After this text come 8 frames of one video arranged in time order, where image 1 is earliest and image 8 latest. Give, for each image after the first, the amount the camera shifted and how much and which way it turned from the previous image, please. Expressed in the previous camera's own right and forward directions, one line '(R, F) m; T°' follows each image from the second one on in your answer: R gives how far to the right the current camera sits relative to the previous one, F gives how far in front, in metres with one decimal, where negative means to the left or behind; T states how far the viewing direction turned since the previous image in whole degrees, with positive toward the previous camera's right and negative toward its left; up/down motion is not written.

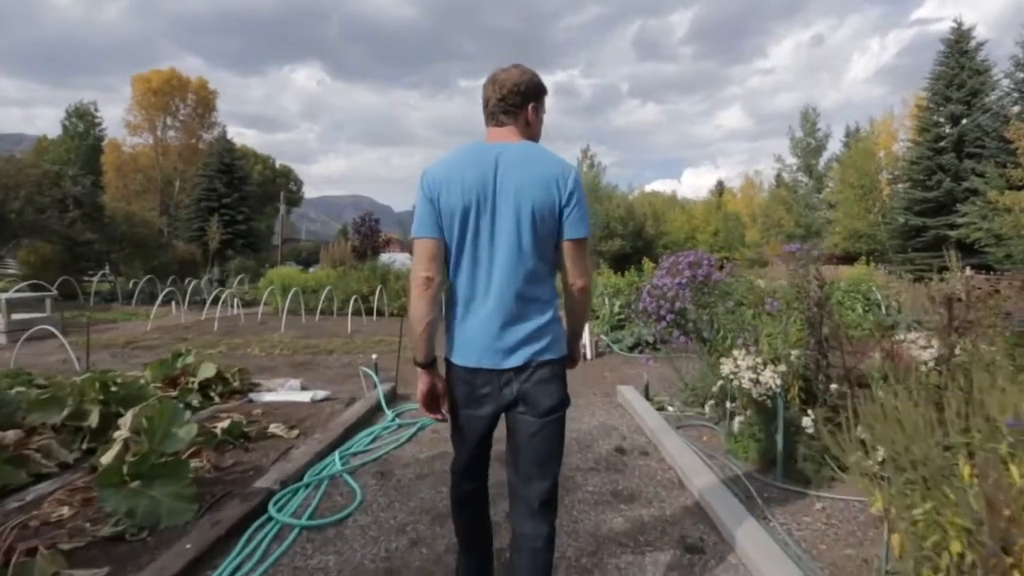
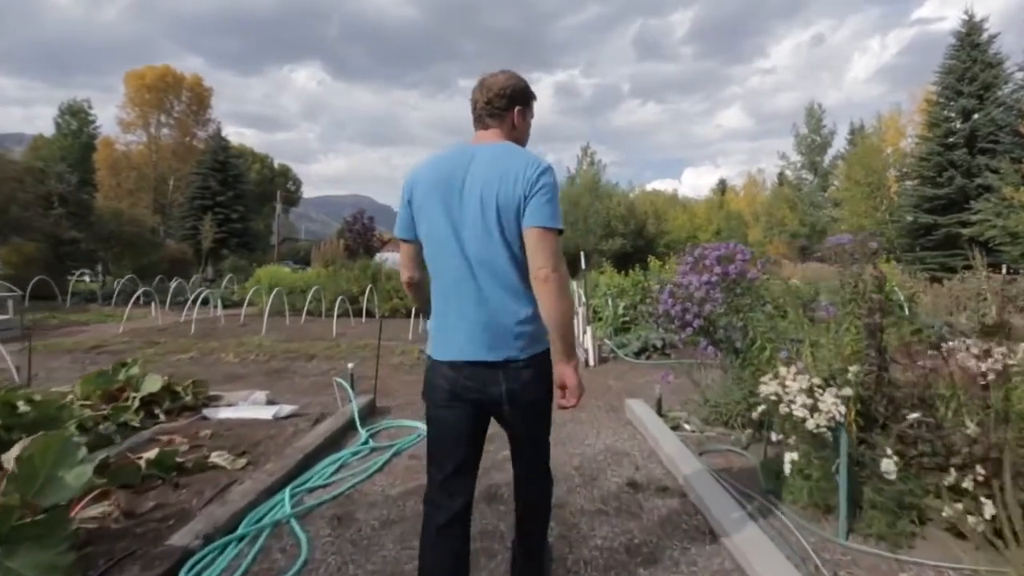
(+0.1, +0.9) m; 0°
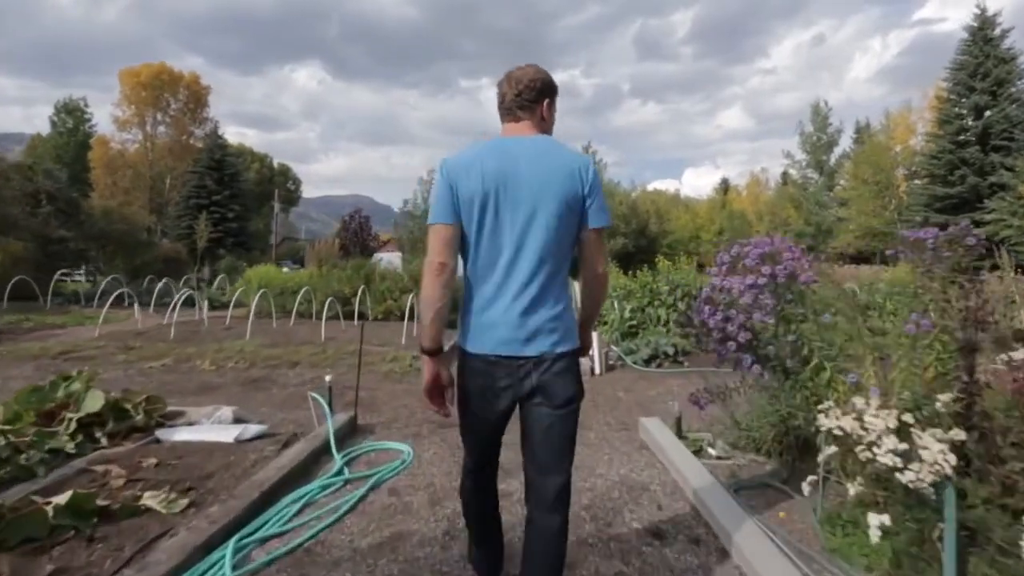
(0.0, +0.8) m; 0°
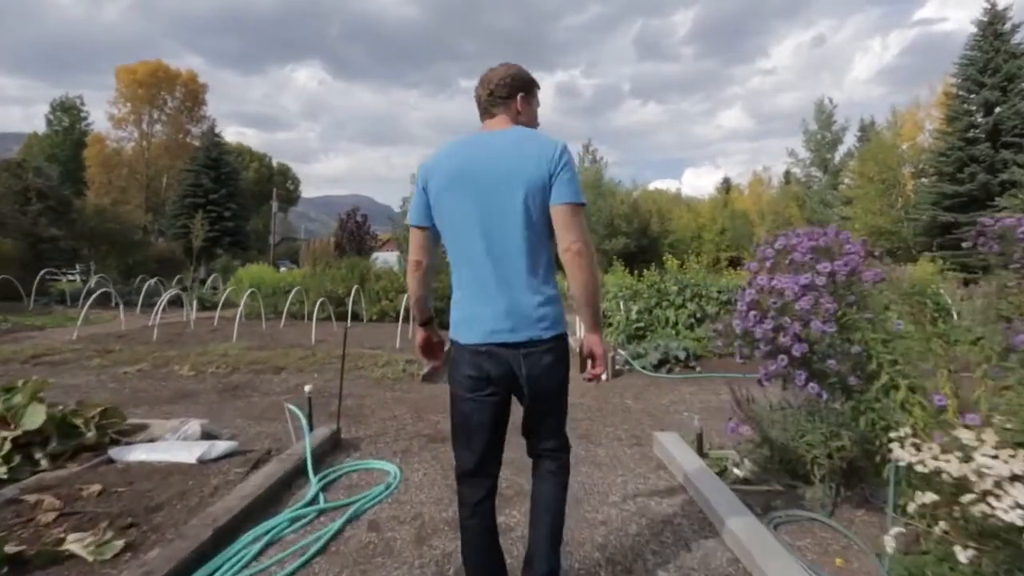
(0.0, +0.6) m; 0°
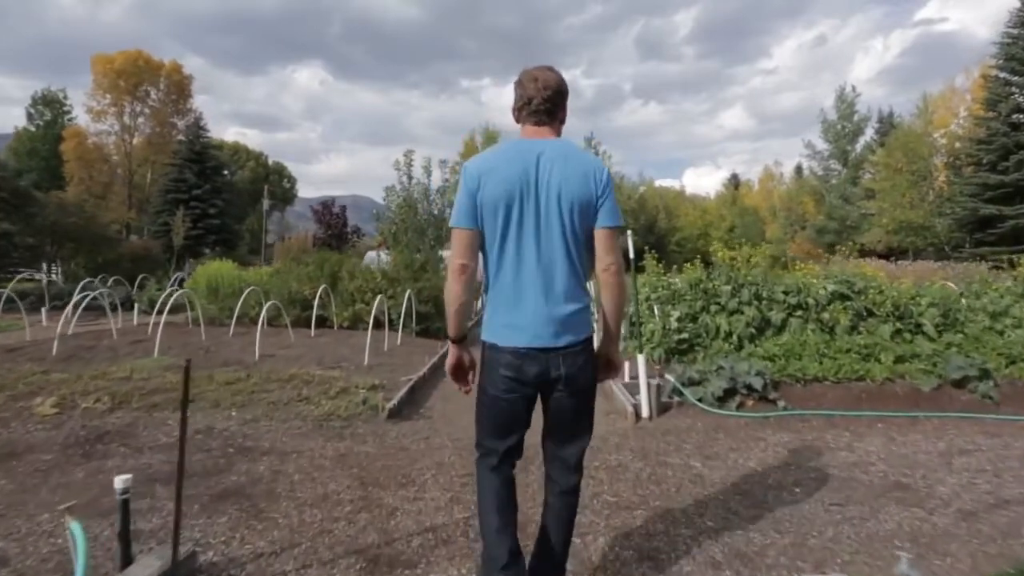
(0.0, +2.7) m; 0°
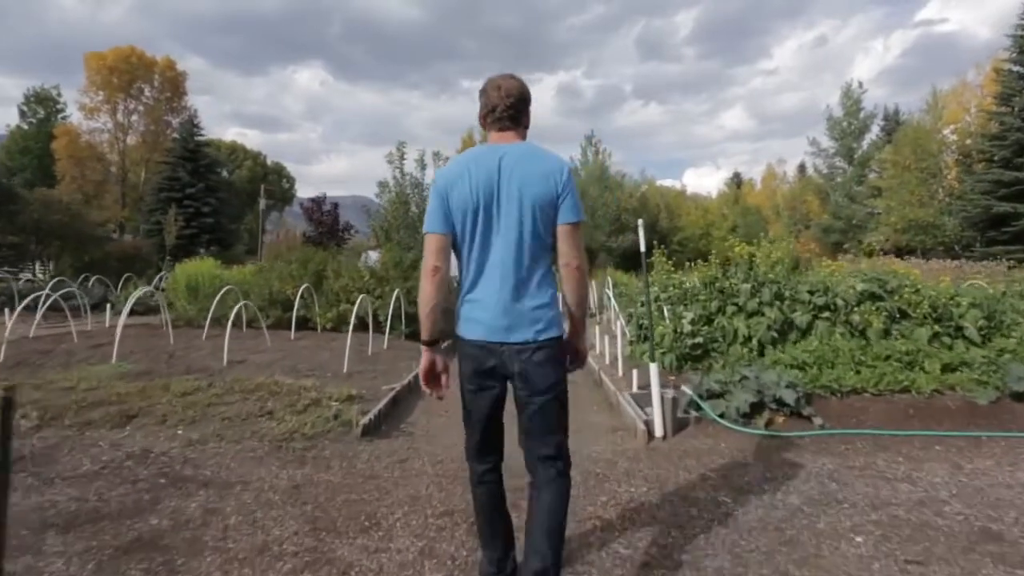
(+0.1, +0.9) m; 0°
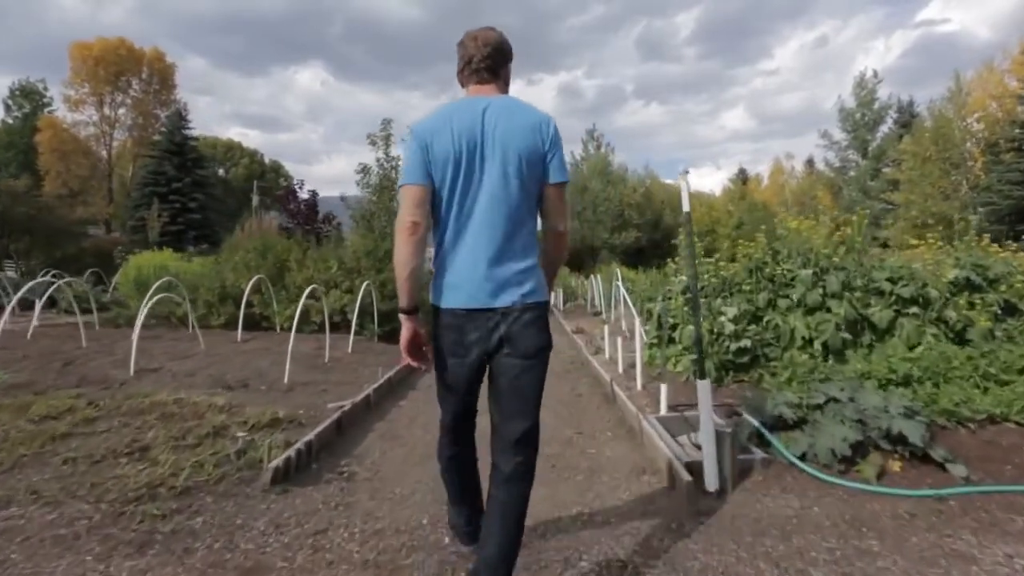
(+0.2, +1.8) m; 0°
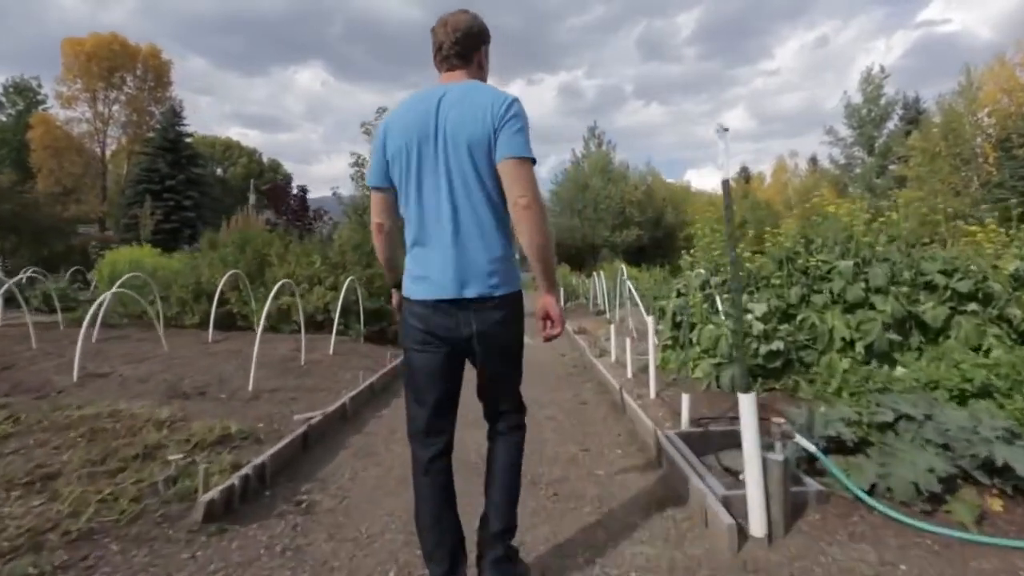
(0.0, +0.8) m; 0°
